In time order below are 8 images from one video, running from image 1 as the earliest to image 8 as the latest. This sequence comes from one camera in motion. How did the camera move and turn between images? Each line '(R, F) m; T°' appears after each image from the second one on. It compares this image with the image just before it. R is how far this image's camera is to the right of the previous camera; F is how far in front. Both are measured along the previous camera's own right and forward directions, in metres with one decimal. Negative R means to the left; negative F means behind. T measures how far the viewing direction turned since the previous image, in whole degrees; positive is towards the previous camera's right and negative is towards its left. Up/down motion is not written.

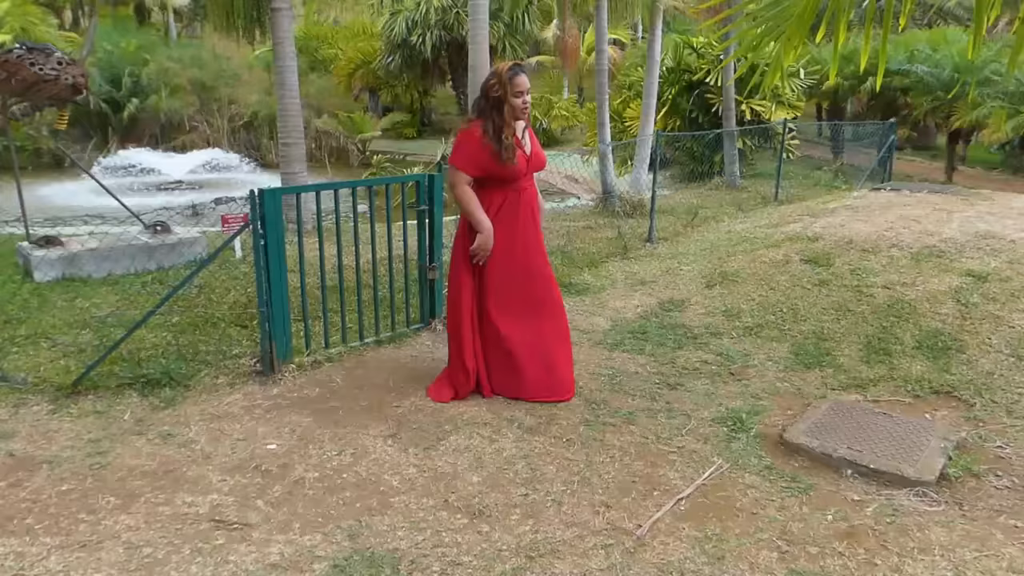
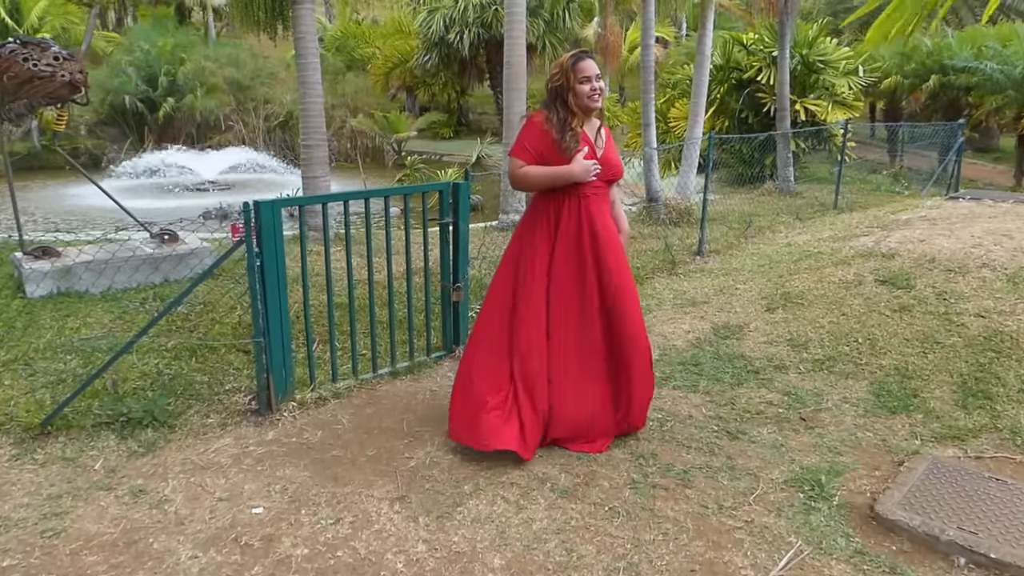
(0.0, +0.6) m; -3°
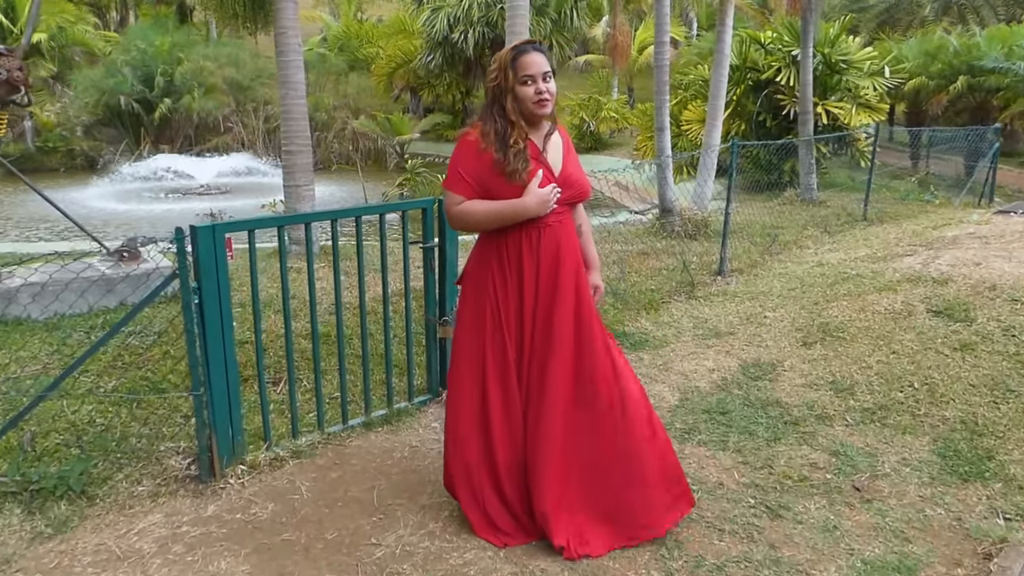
(+0.1, +0.7) m; 0°
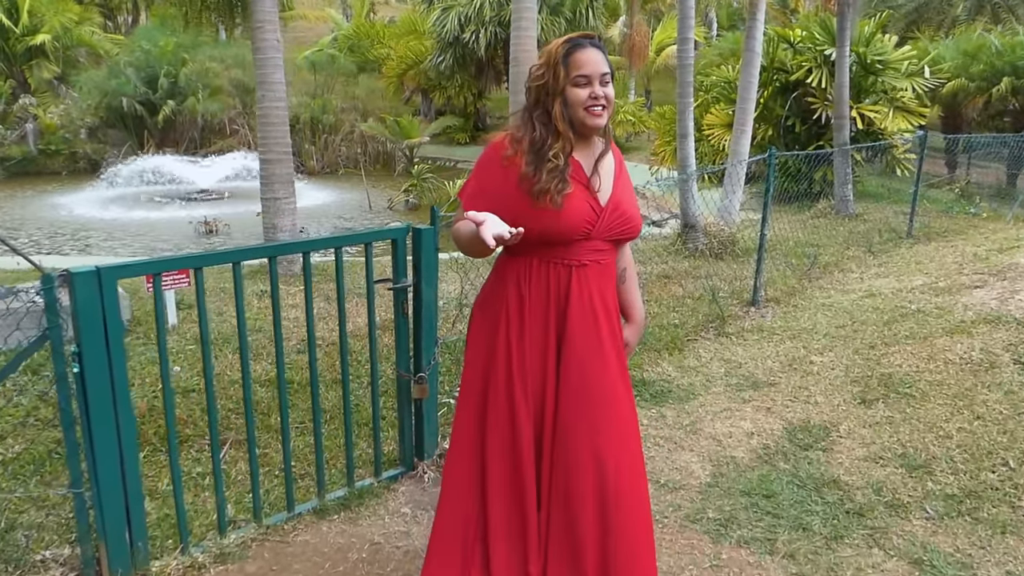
(+0.1, +0.8) m; -1°
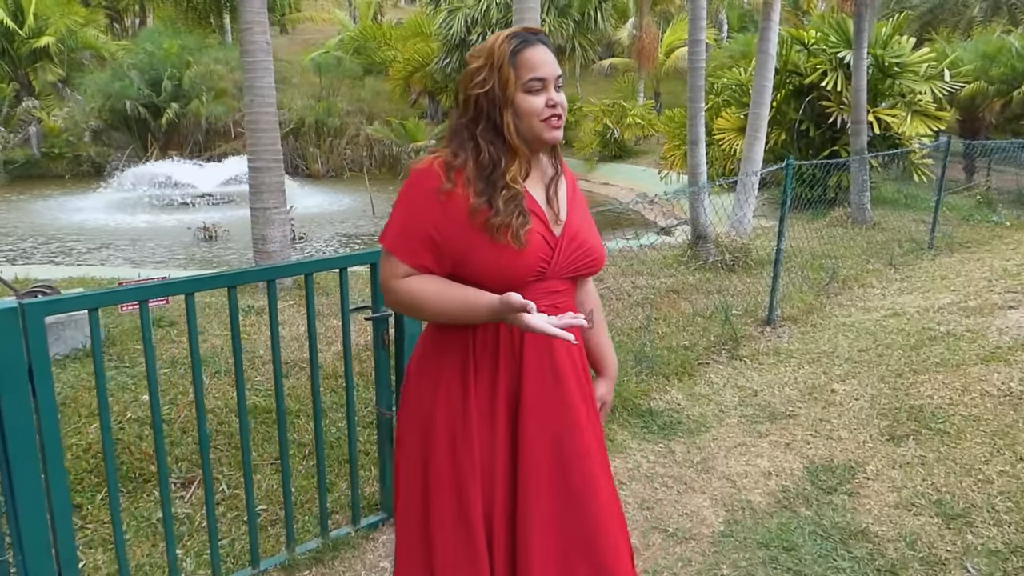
(+0.1, +0.3) m; -1°
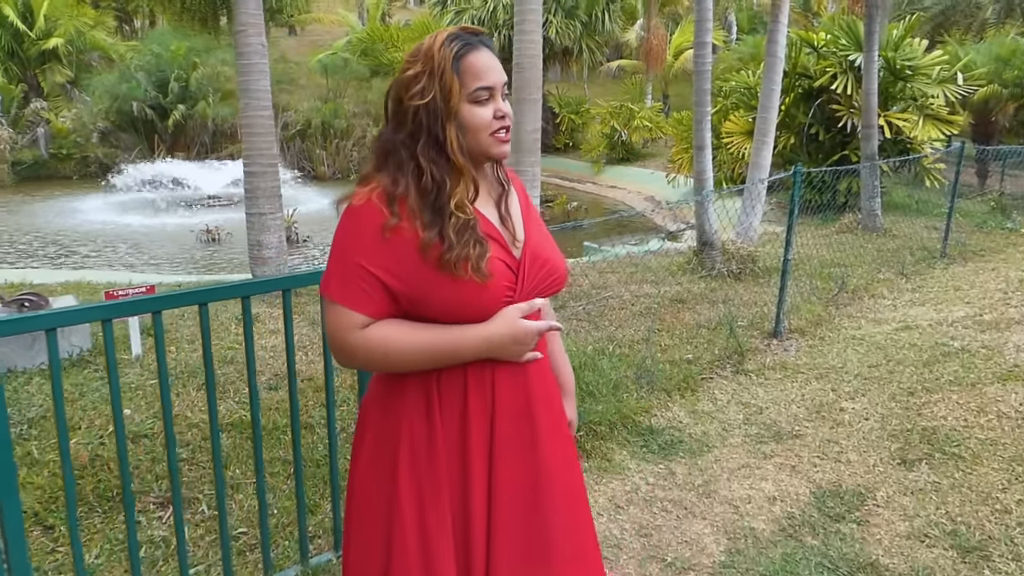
(+0.1, +0.1) m; -1°
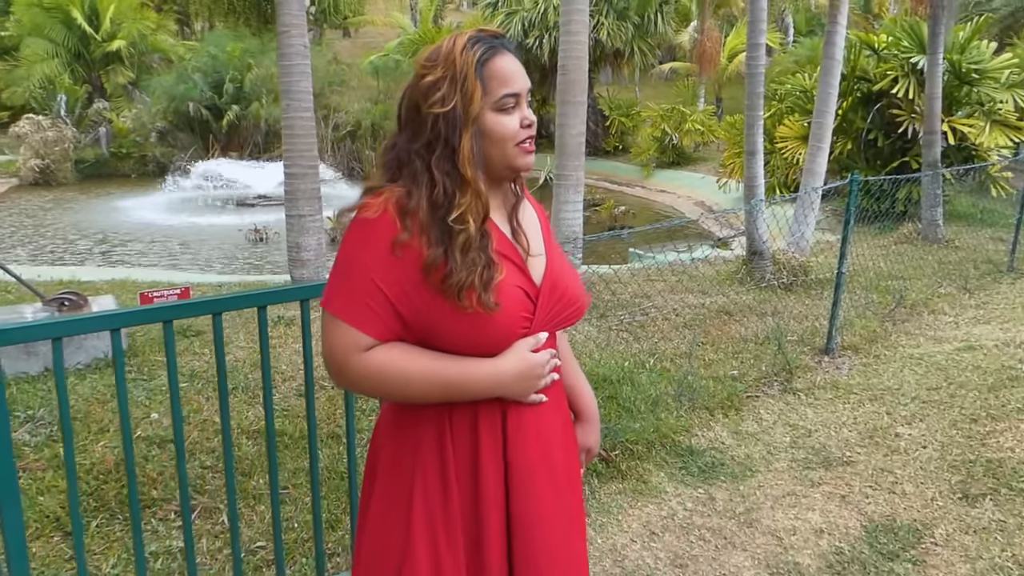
(+0.1, +0.1) m; -3°
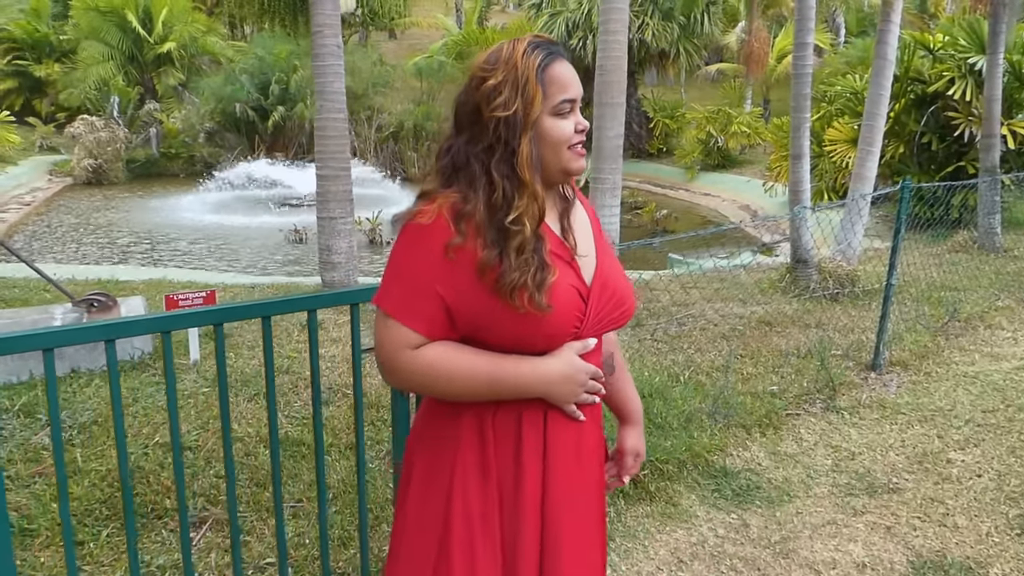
(+0.1, +0.1) m; -3°
